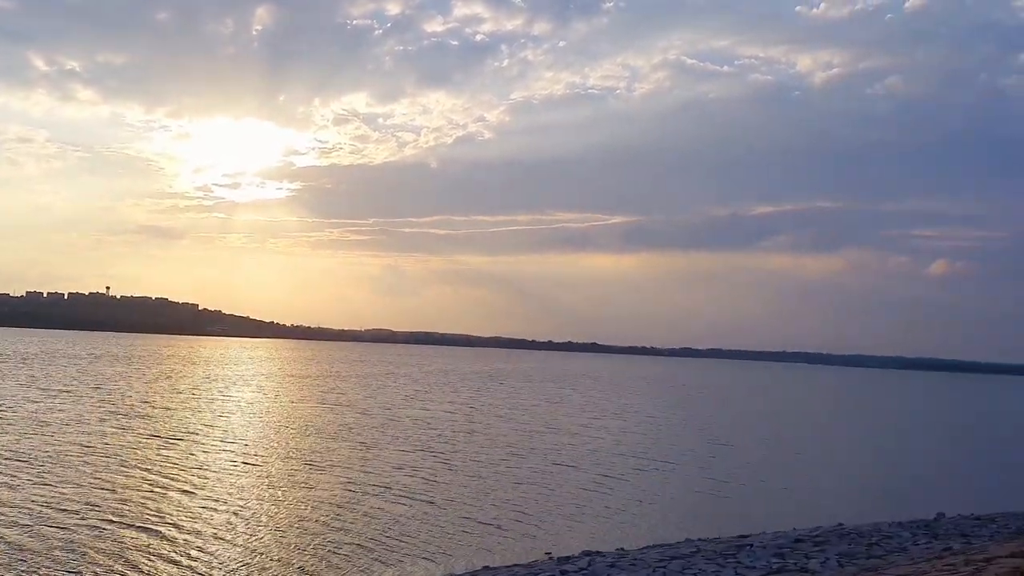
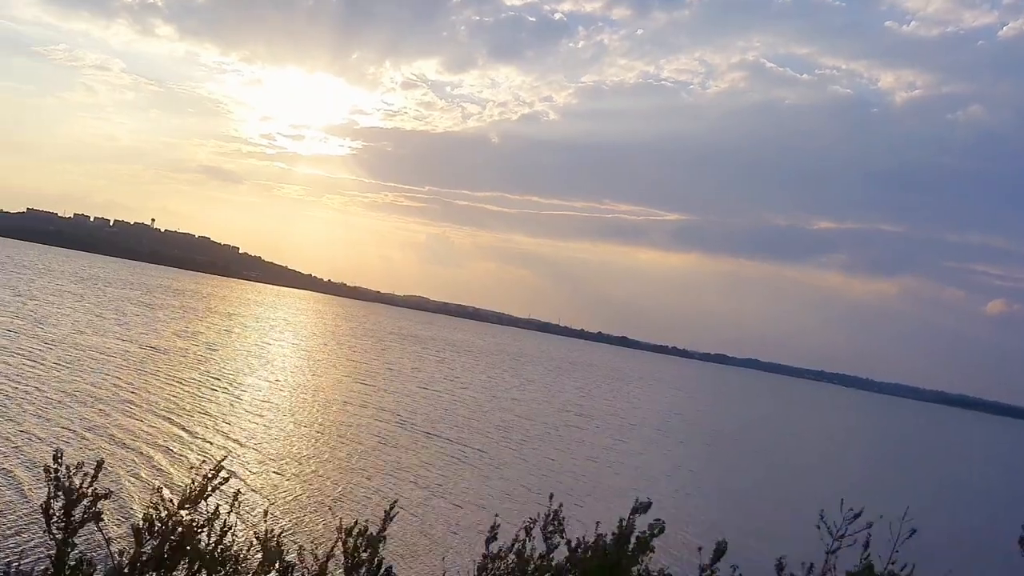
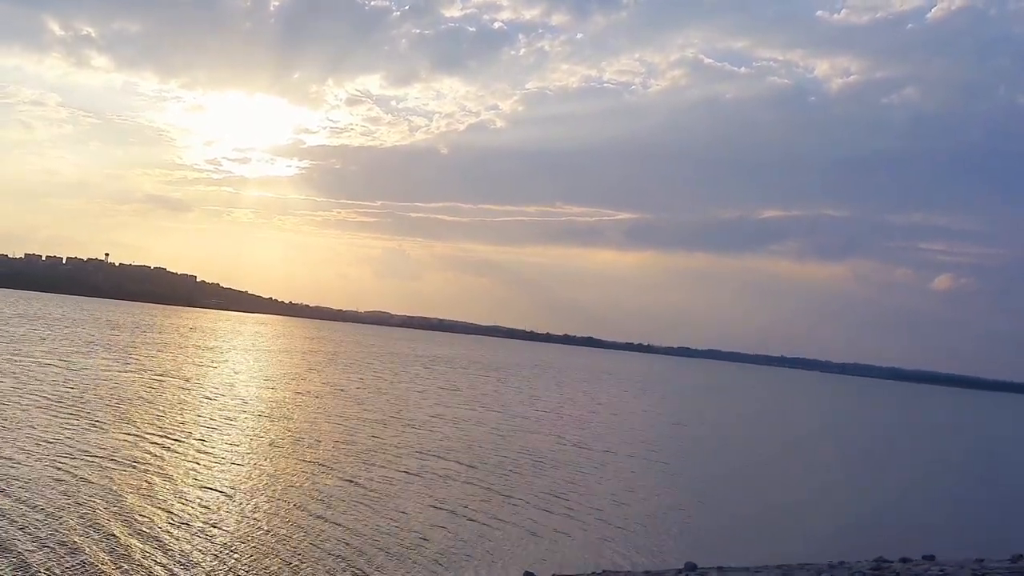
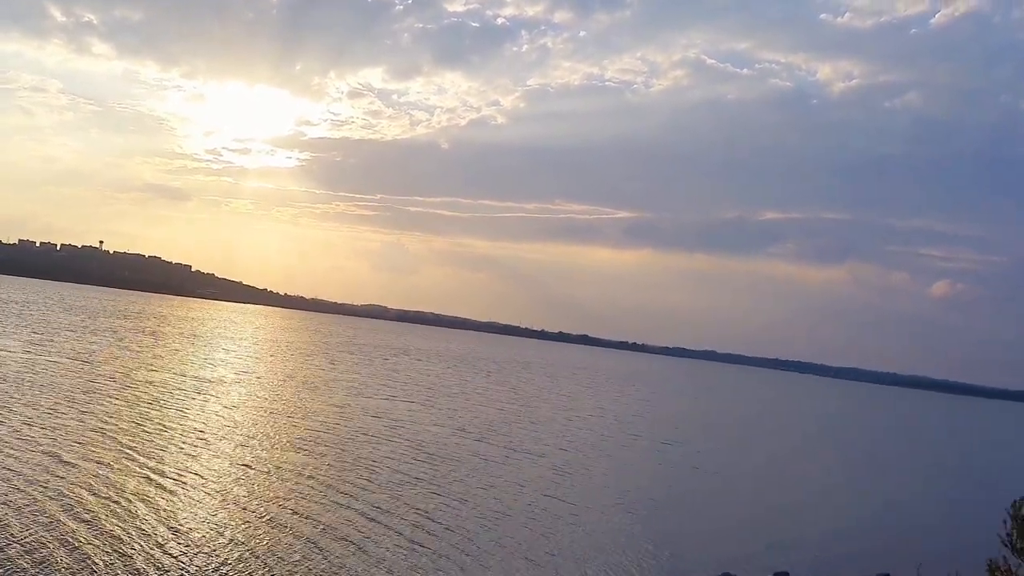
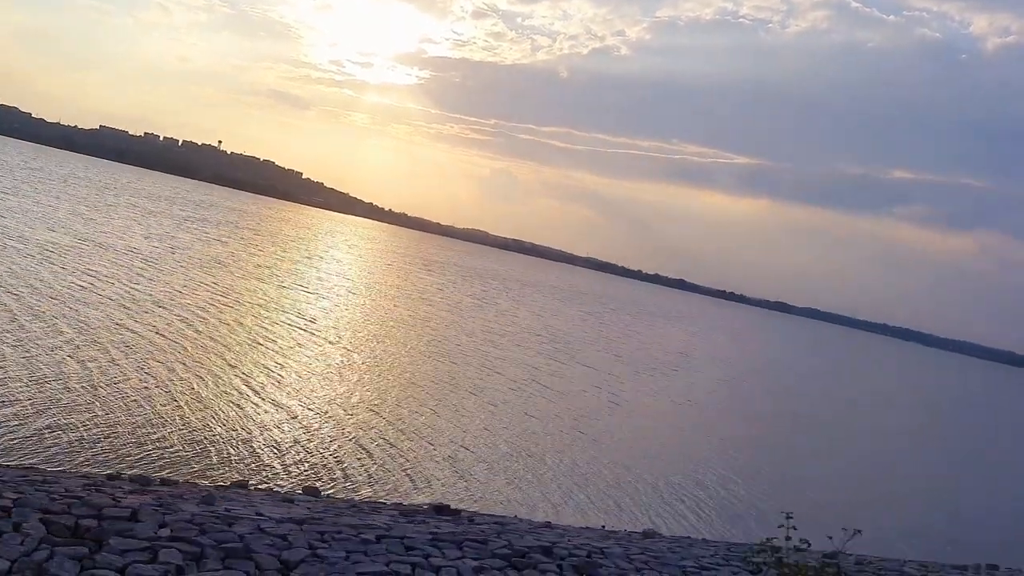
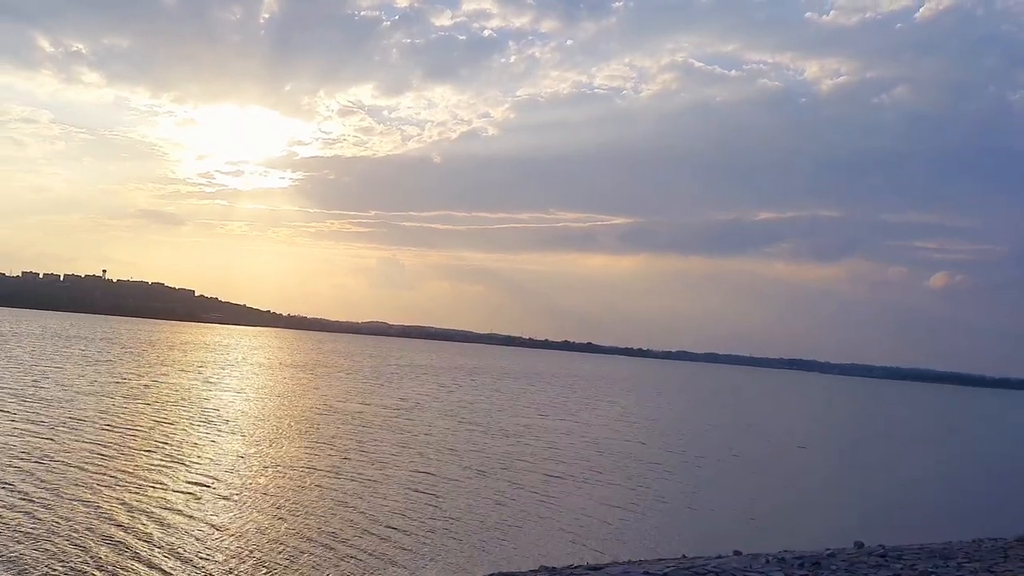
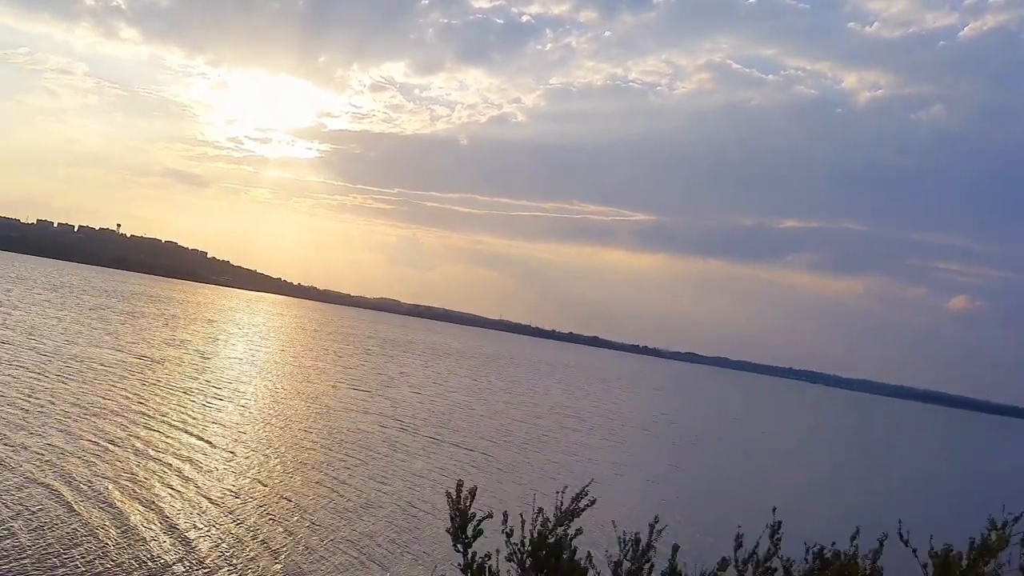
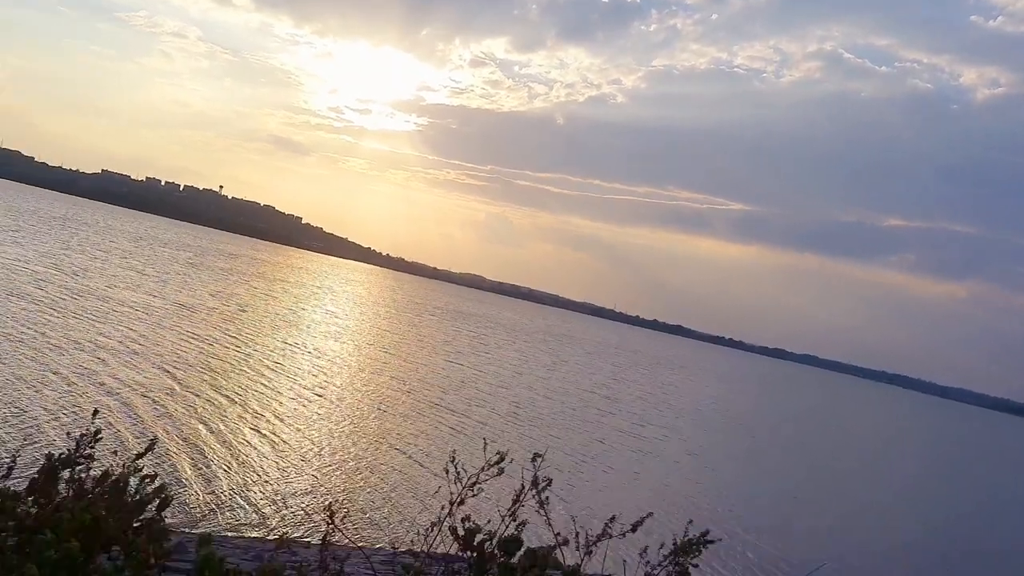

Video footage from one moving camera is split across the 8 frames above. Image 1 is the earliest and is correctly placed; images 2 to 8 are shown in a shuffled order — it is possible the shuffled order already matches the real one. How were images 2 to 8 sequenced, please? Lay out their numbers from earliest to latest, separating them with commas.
6, 3, 4, 7, 2, 8, 5
